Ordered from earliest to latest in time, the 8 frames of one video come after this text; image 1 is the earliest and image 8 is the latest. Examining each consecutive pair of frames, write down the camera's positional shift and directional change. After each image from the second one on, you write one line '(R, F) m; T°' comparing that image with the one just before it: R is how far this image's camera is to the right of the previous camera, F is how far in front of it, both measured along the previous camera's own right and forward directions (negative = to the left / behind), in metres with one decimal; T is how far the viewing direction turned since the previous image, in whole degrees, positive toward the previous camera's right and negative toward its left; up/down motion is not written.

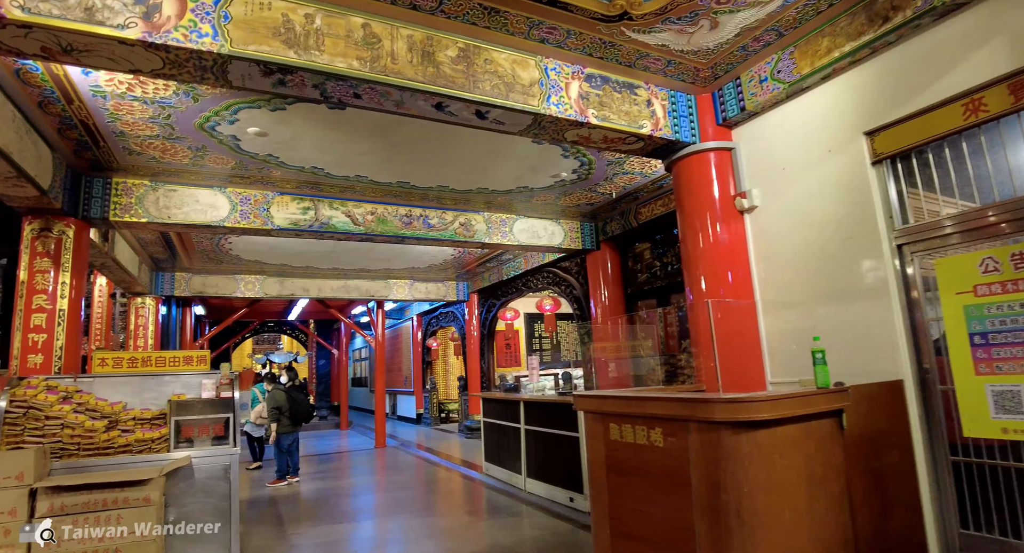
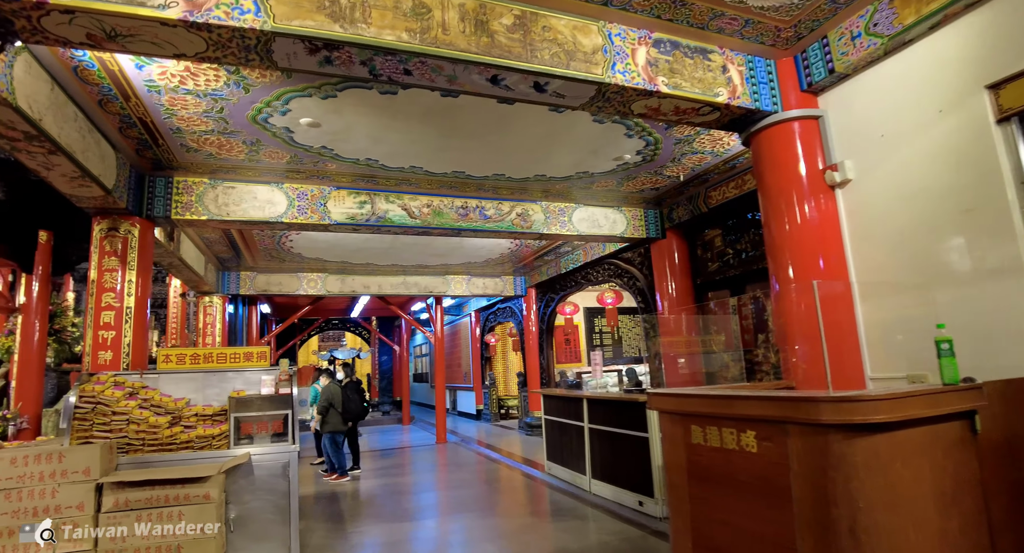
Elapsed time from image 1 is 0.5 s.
(0.0, +0.3) m; -6°
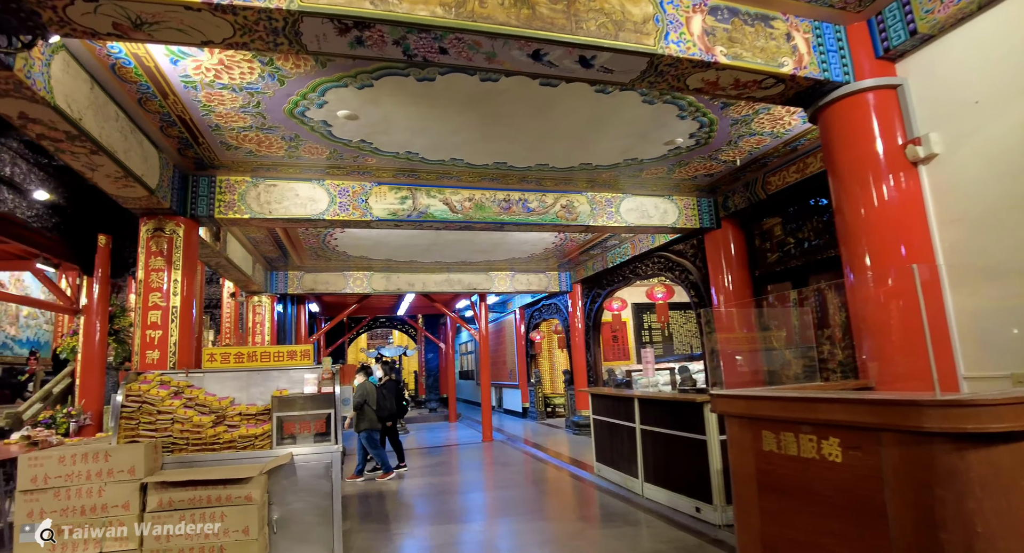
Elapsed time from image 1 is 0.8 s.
(0.0, +0.2) m; -5°
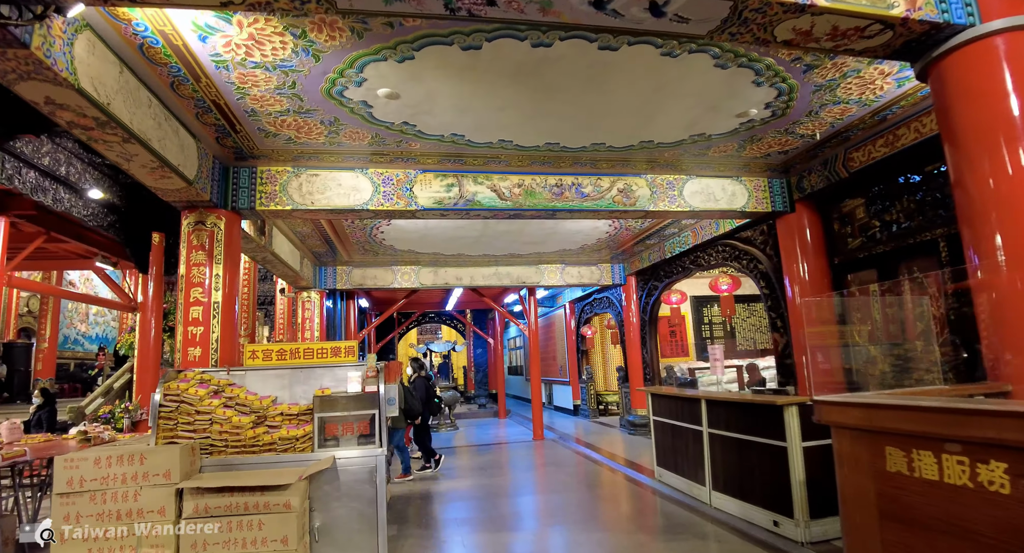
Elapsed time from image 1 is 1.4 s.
(-0.1, +0.3) m; -5°
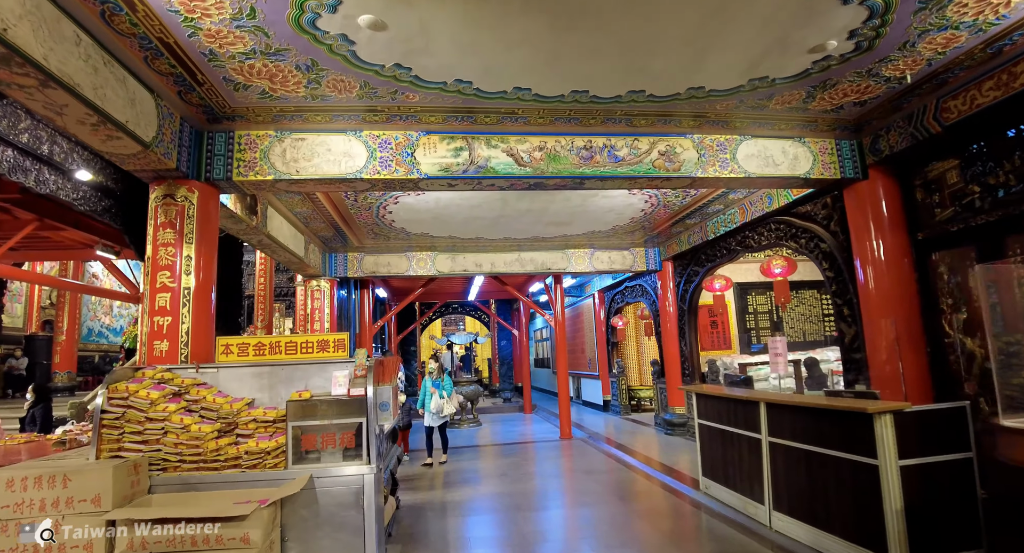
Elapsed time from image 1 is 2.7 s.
(+0.1, +0.7) m; -3°
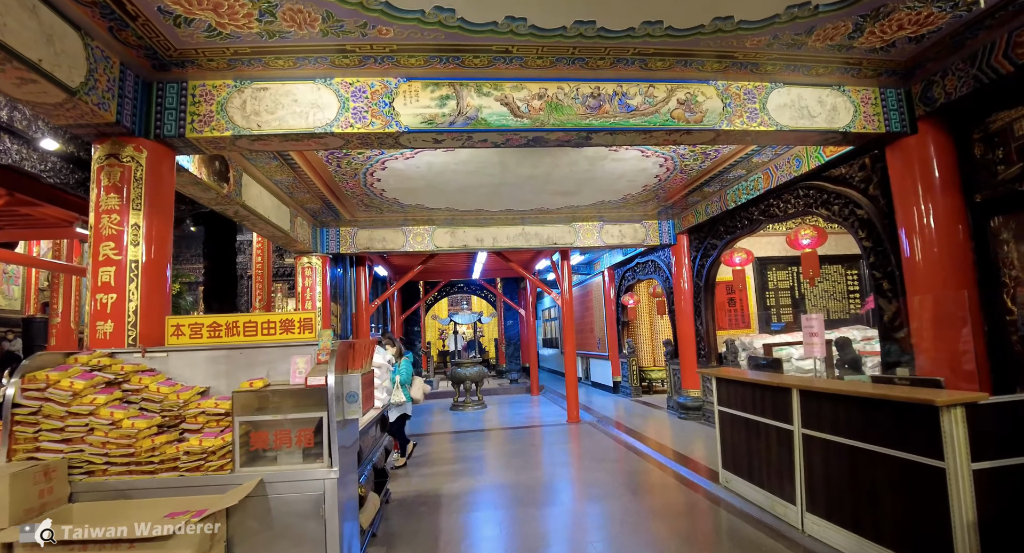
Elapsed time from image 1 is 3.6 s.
(+0.1, +0.5) m; -1°
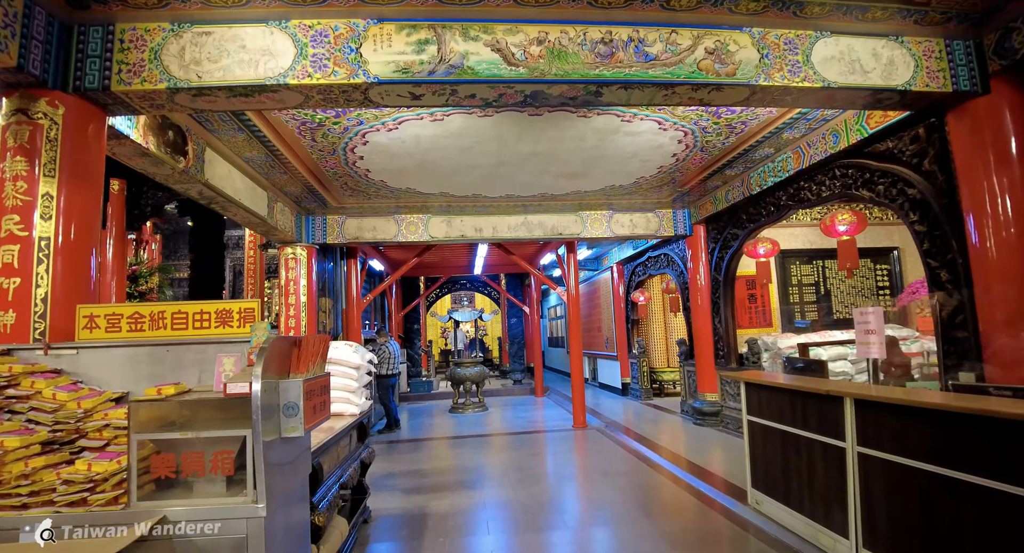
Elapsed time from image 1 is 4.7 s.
(+0.1, +0.6) m; -1°
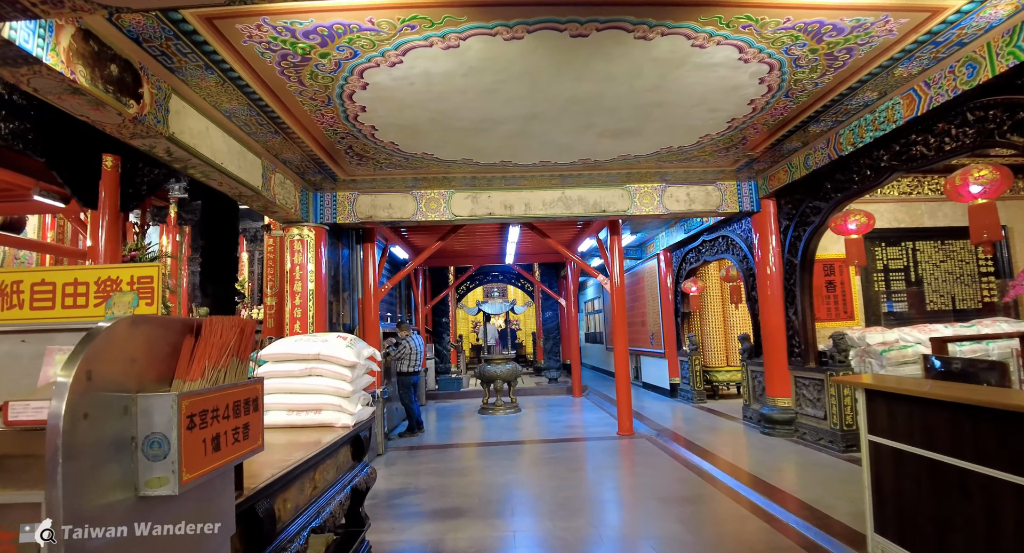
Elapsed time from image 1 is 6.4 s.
(0.0, +0.9) m; -4°
